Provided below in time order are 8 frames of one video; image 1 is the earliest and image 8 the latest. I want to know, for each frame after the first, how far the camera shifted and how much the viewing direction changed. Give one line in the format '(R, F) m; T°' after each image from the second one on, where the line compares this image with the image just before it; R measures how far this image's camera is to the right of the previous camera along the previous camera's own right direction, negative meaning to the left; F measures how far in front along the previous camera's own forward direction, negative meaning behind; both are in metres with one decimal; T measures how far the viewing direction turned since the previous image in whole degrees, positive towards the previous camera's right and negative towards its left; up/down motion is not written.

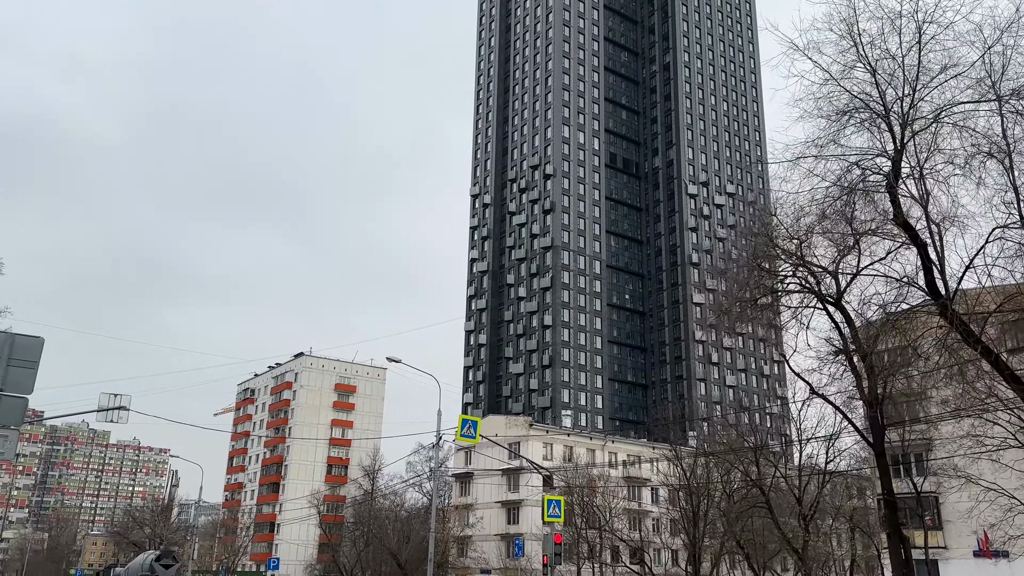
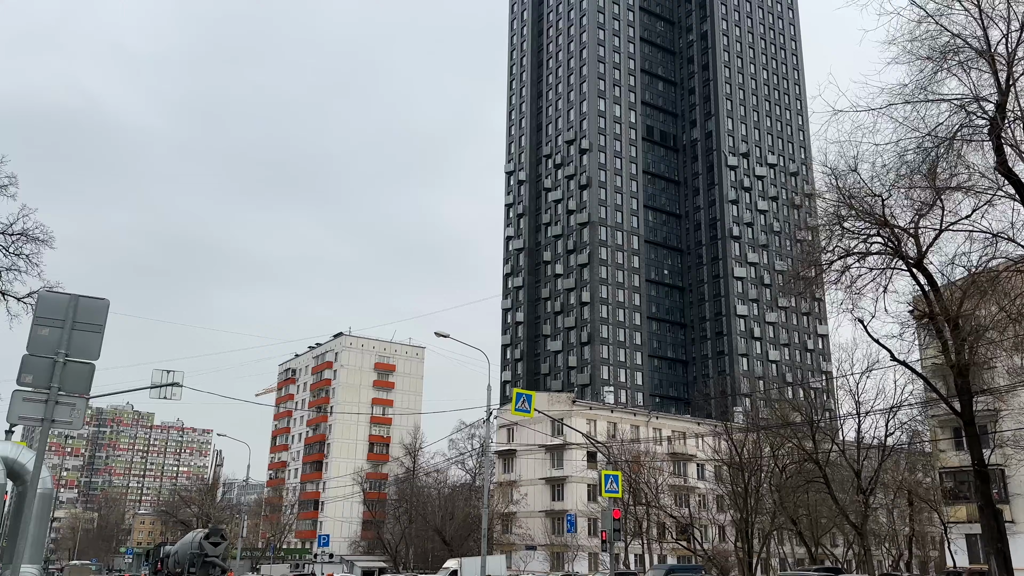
(-0.6, +0.7) m; -3°
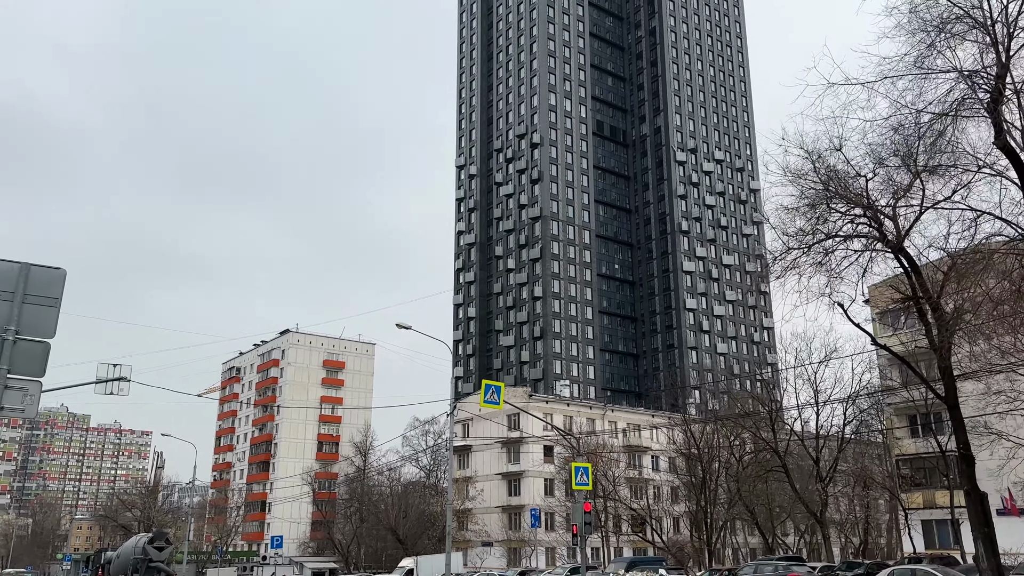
(-0.6, +0.7) m; +4°
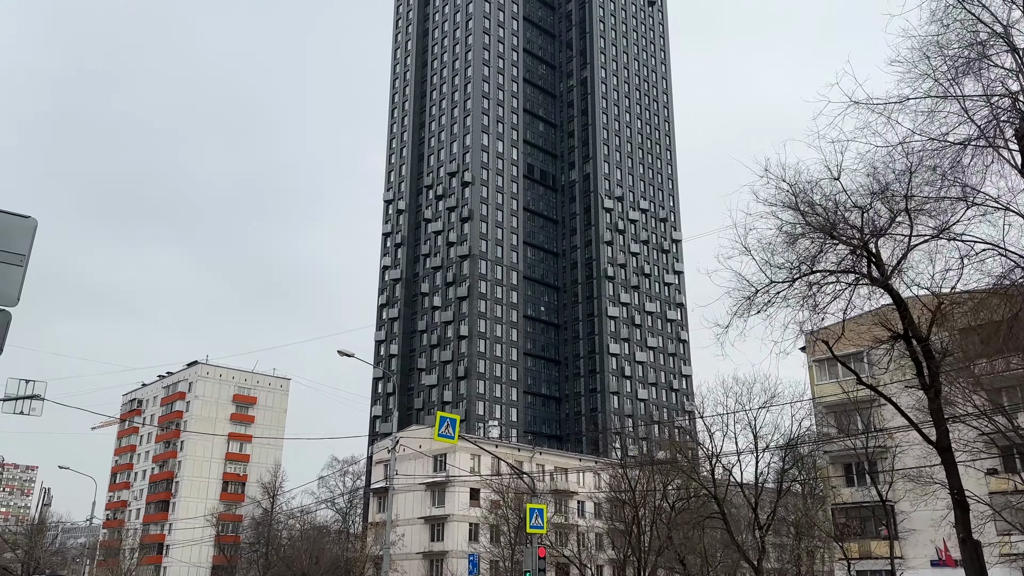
(-1.1, +1.2) m; +6°
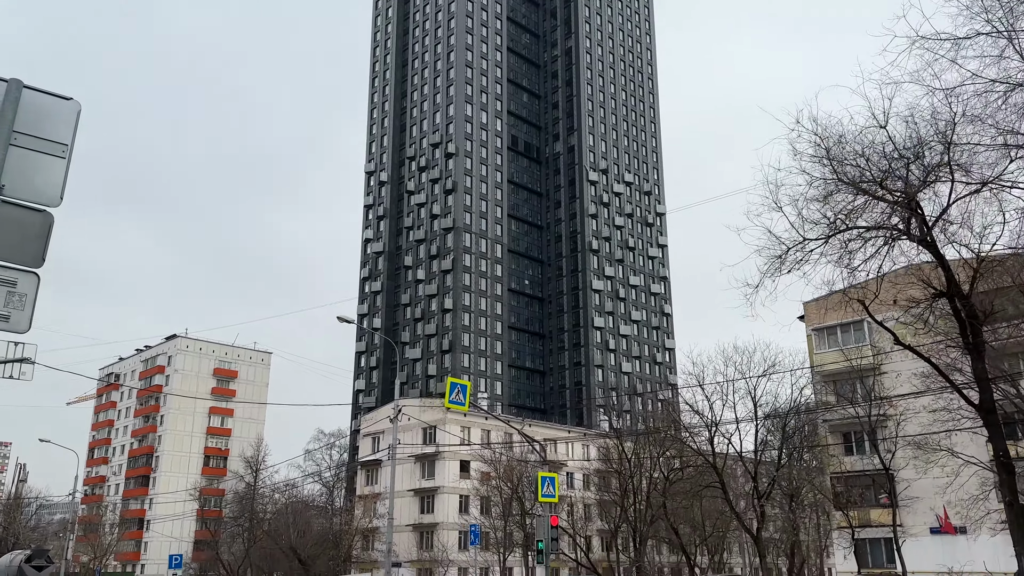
(-0.9, +0.8) m; +2°
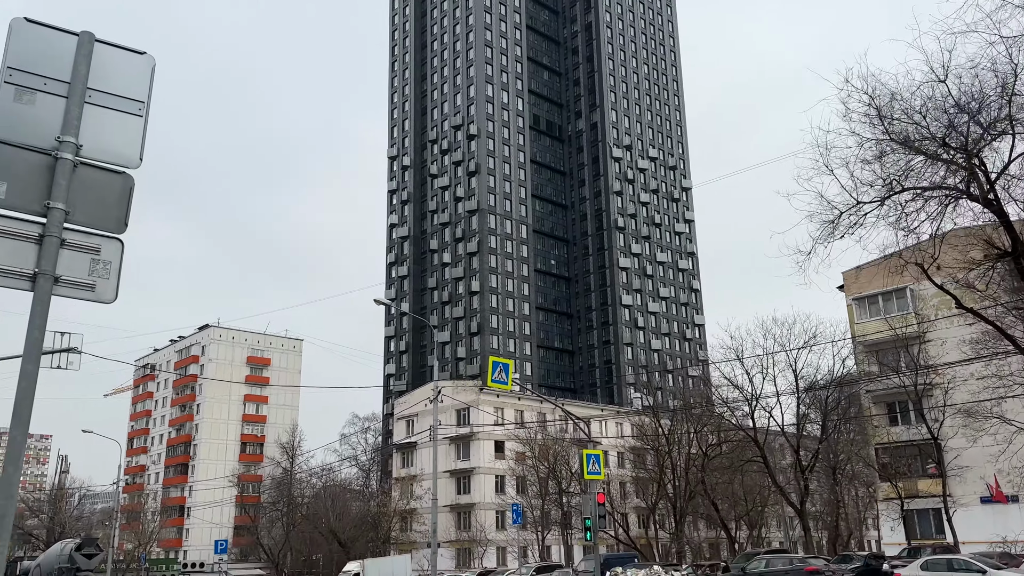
(-0.4, +0.3) m; -2°
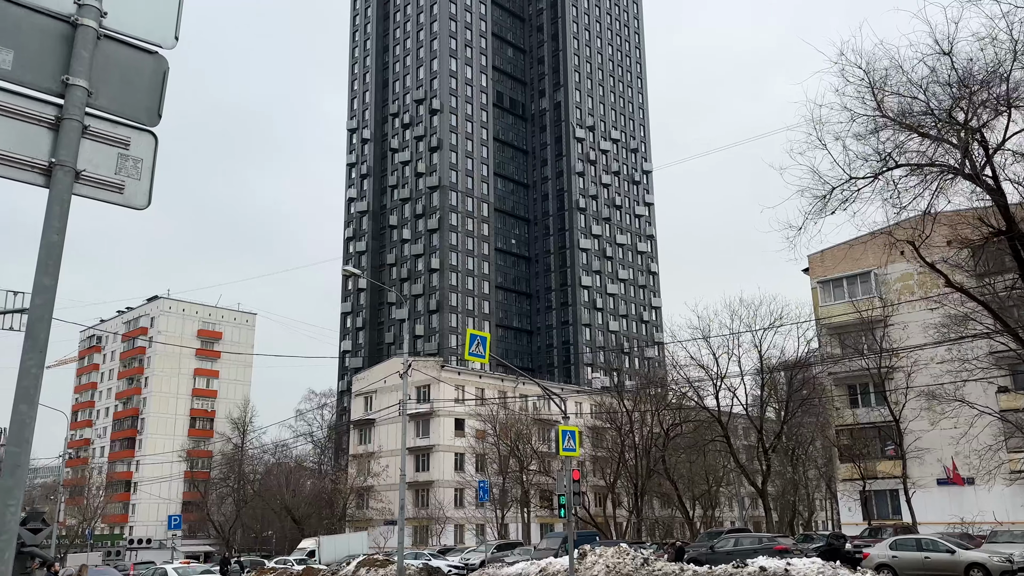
(-0.6, +0.5) m; +3°
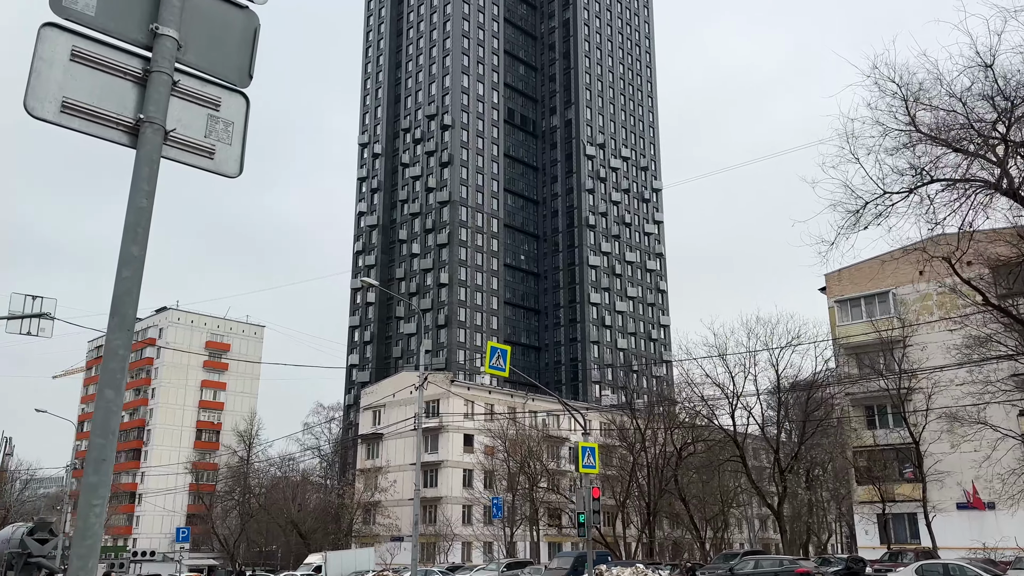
(-0.3, +0.2) m; 0°
